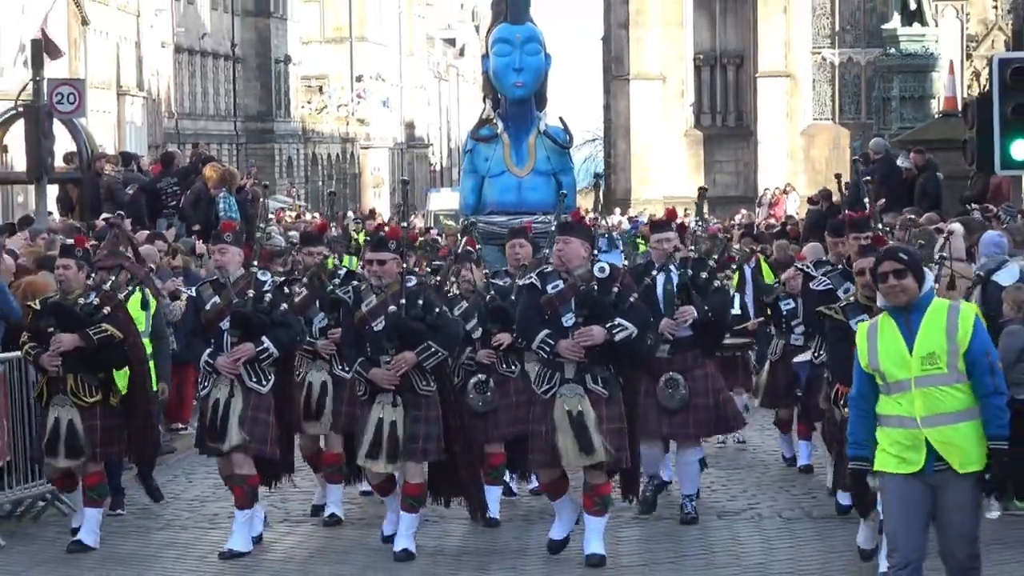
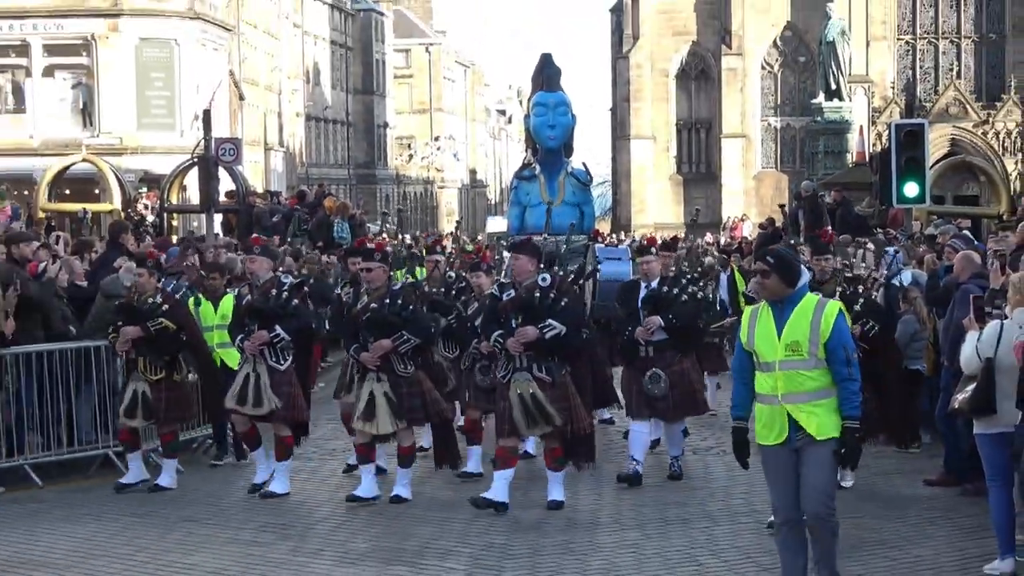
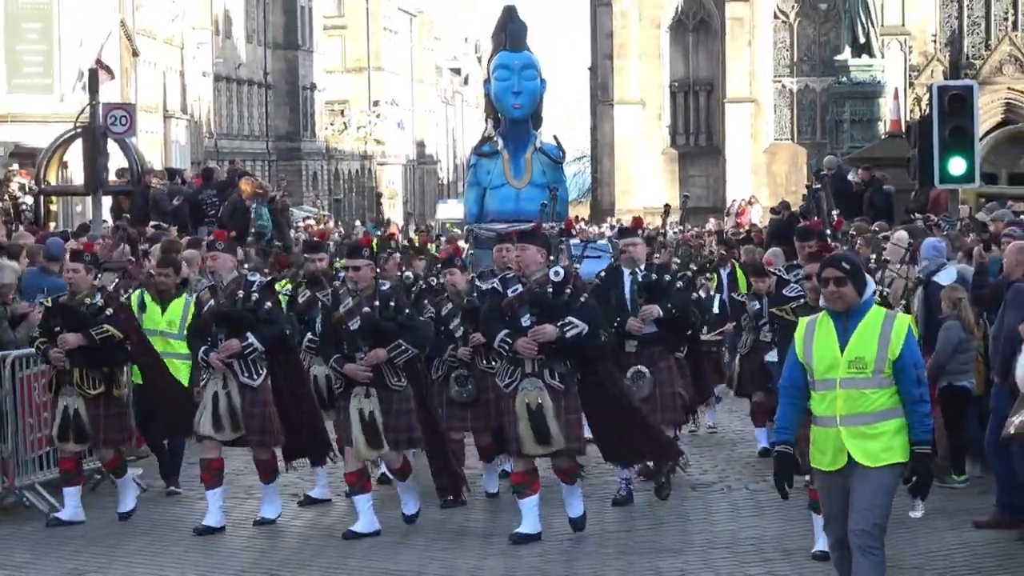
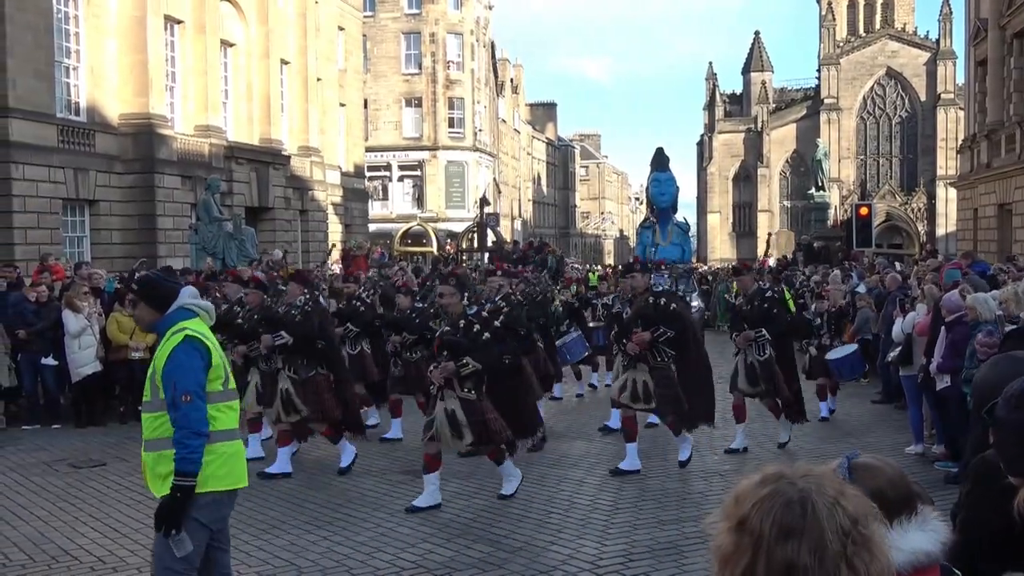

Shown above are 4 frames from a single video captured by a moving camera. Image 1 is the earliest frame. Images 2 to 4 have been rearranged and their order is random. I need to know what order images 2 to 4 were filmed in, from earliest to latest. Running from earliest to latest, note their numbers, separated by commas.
3, 2, 4
